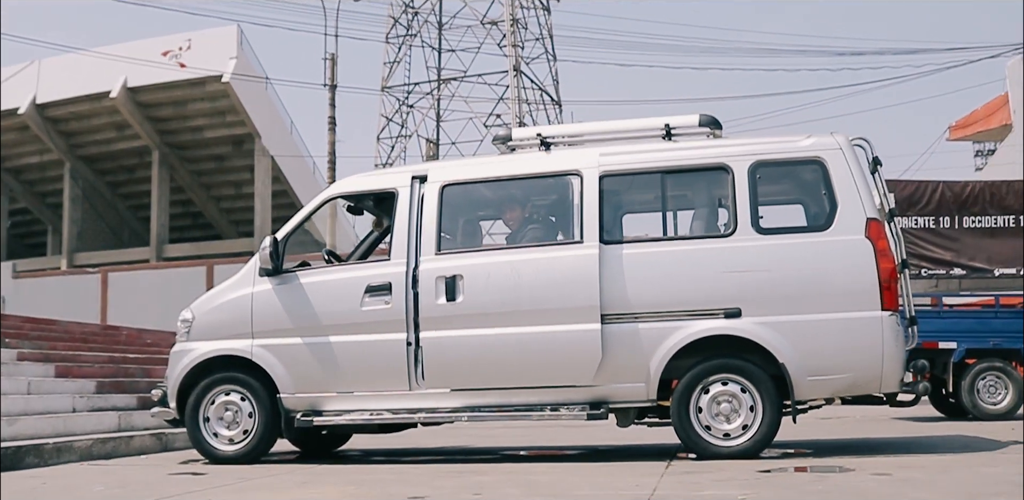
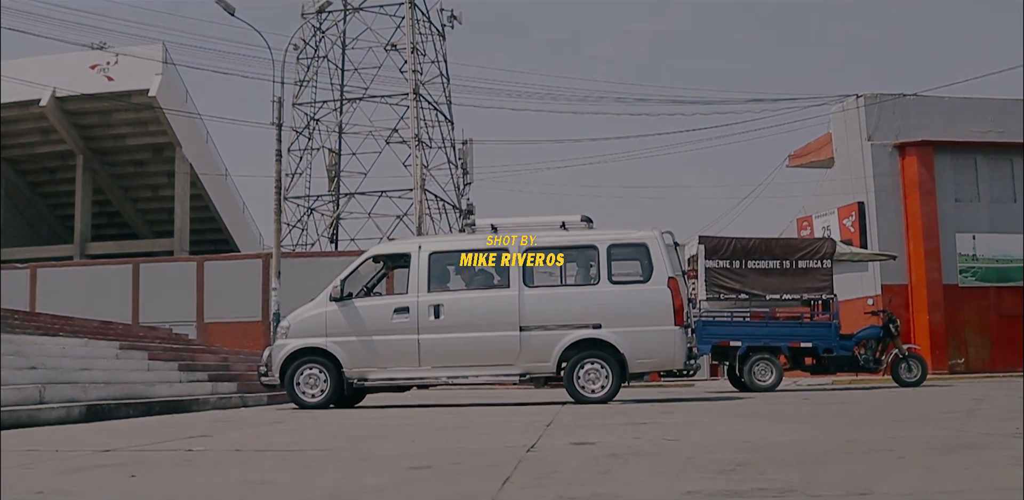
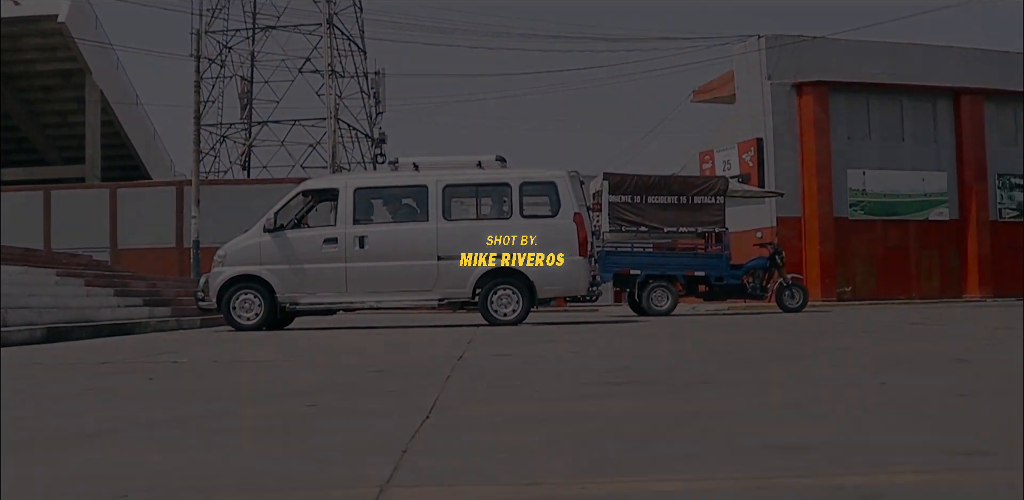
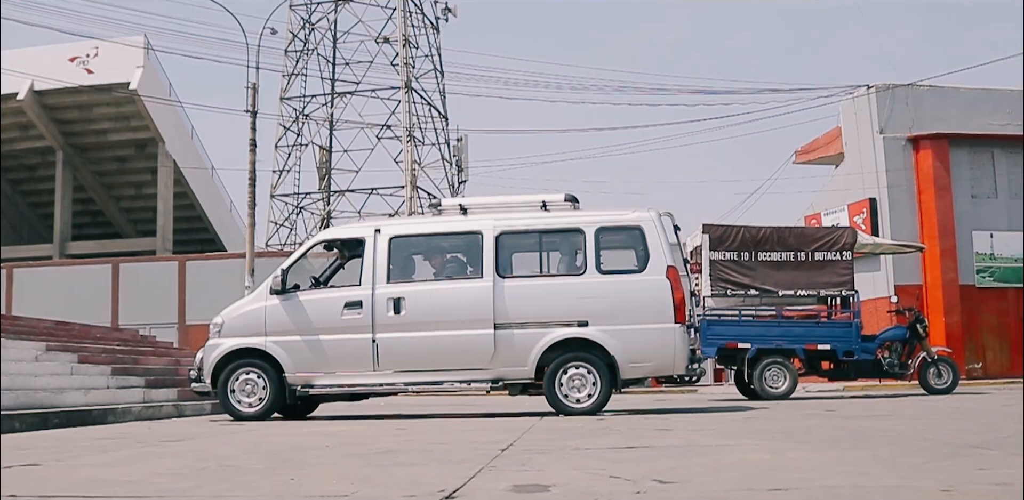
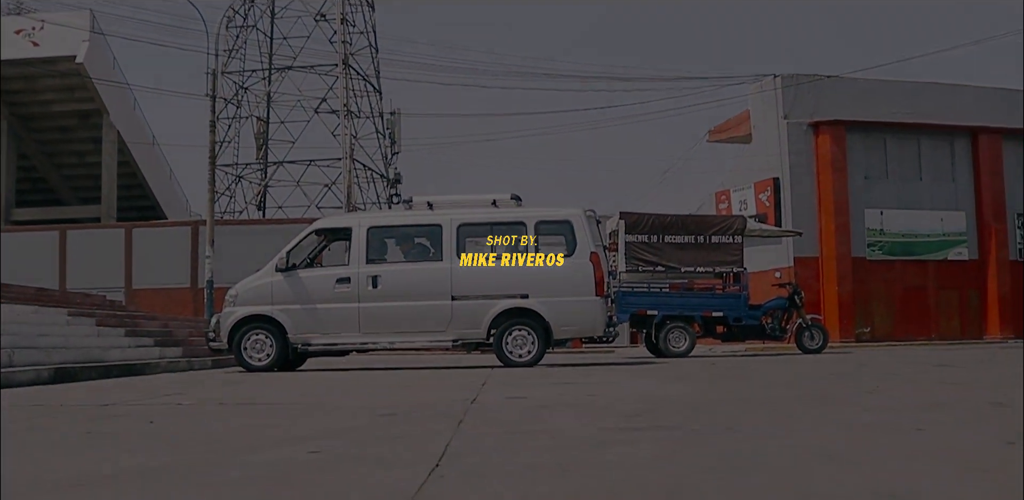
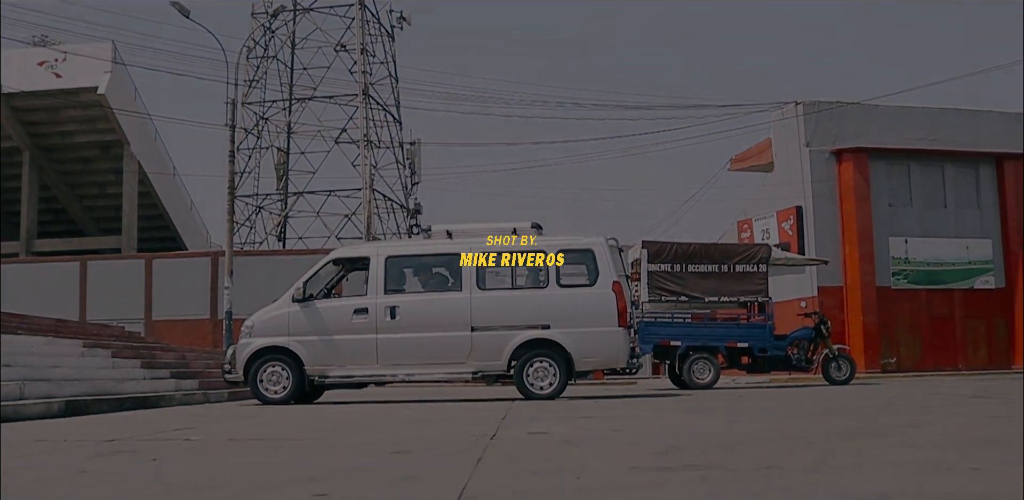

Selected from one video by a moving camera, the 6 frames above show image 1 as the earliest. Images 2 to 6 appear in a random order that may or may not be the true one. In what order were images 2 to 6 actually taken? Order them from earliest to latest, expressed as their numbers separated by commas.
4, 2, 6, 5, 3
